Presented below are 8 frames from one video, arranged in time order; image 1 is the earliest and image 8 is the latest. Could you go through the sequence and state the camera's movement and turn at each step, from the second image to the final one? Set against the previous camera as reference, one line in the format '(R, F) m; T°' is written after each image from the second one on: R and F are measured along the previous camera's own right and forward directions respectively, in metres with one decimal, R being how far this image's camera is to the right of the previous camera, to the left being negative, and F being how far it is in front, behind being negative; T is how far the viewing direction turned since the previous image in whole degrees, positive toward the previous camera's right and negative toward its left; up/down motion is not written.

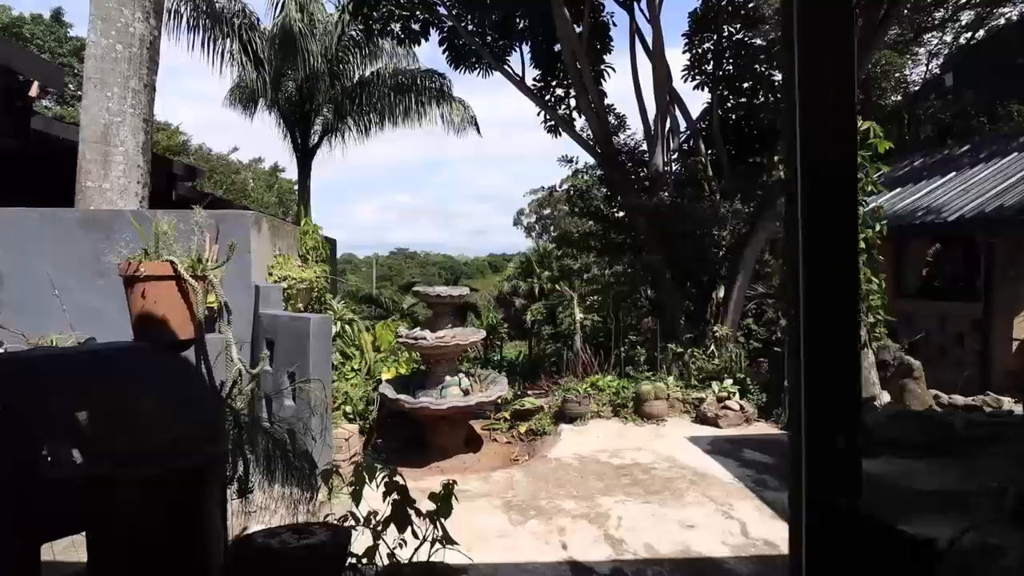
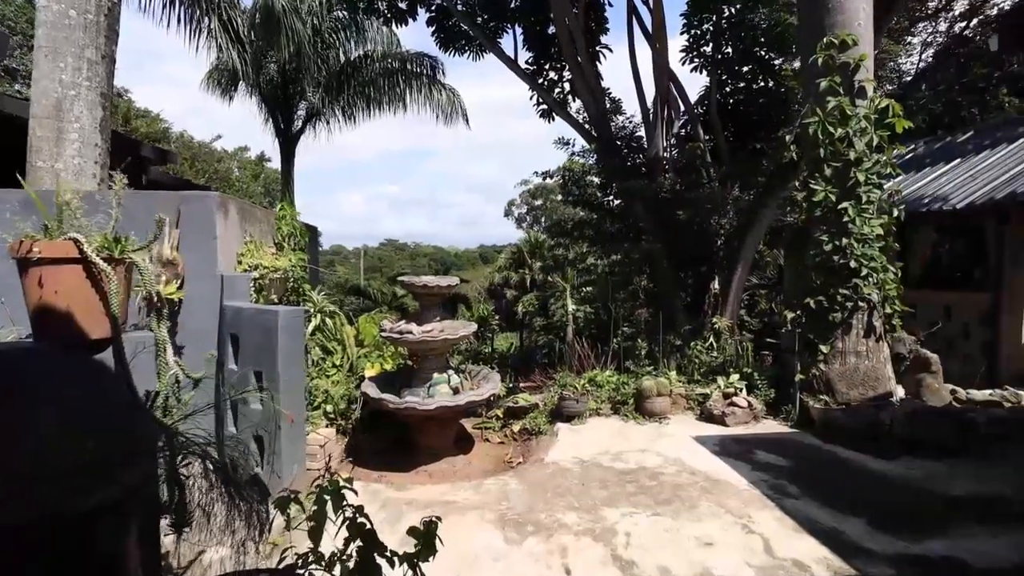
(0.0, +0.5) m; +1°
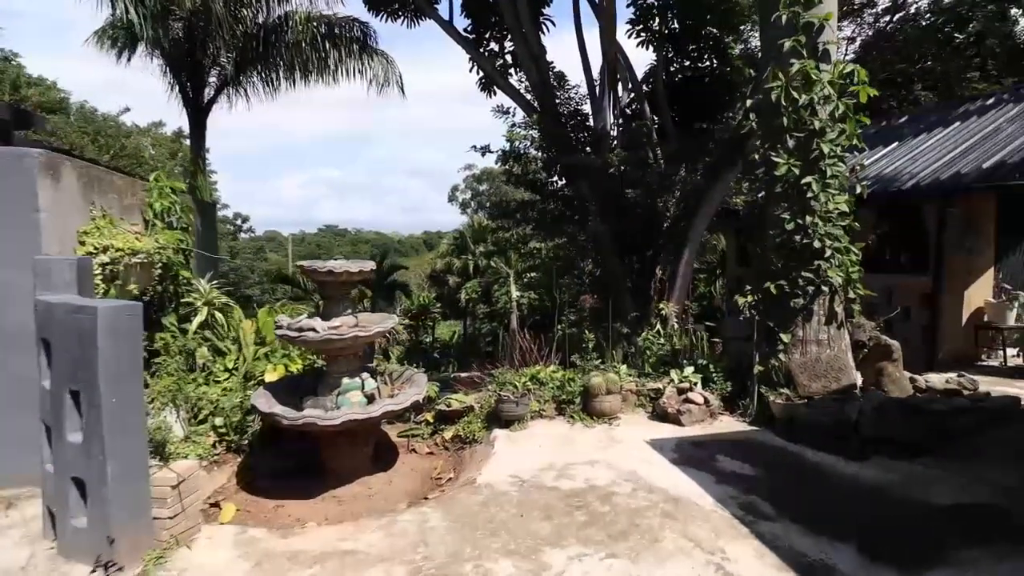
(+0.2, +0.9) m; +6°
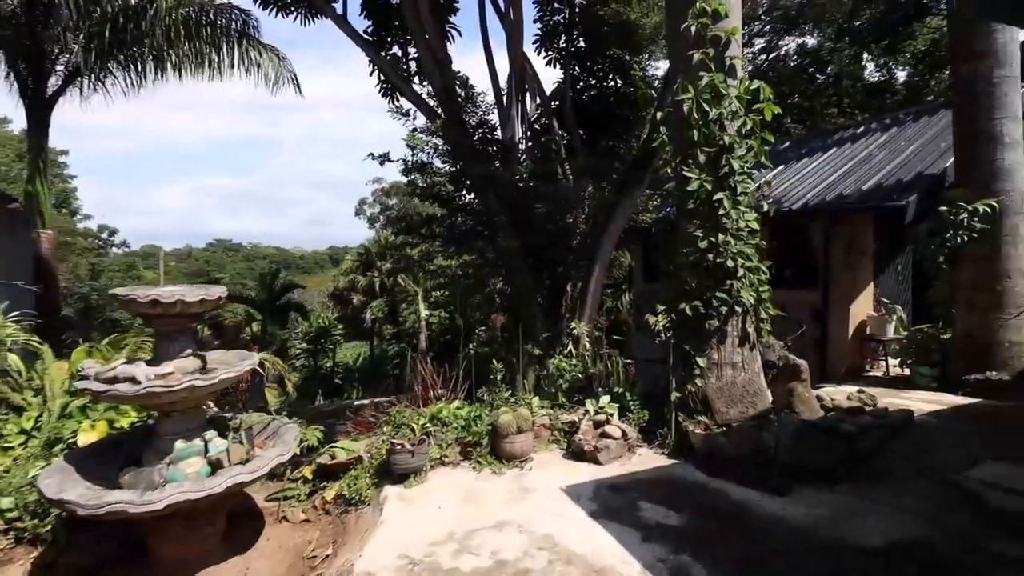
(+0.2, +0.7) m; +10°
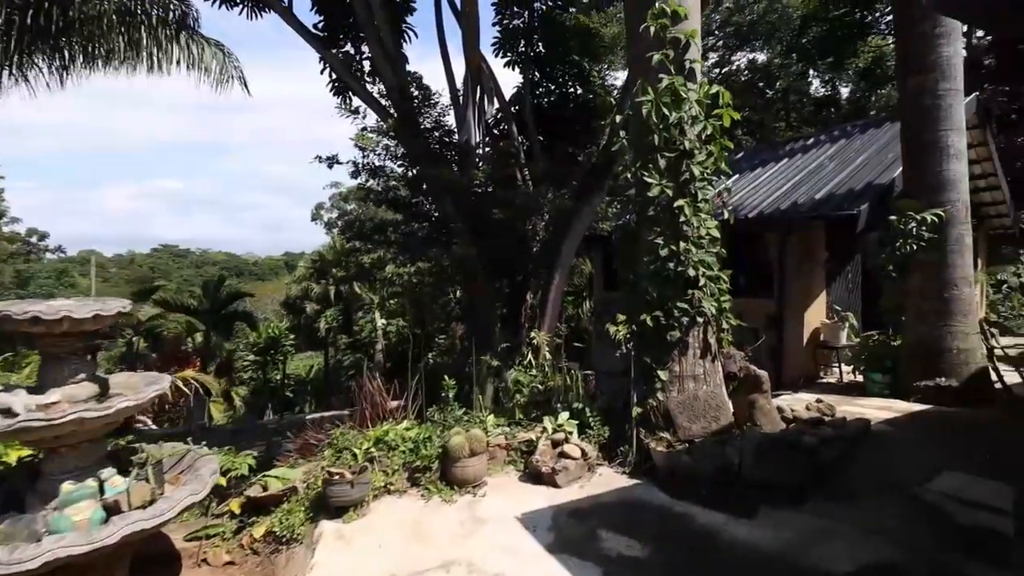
(+0.1, +0.3) m; +4°
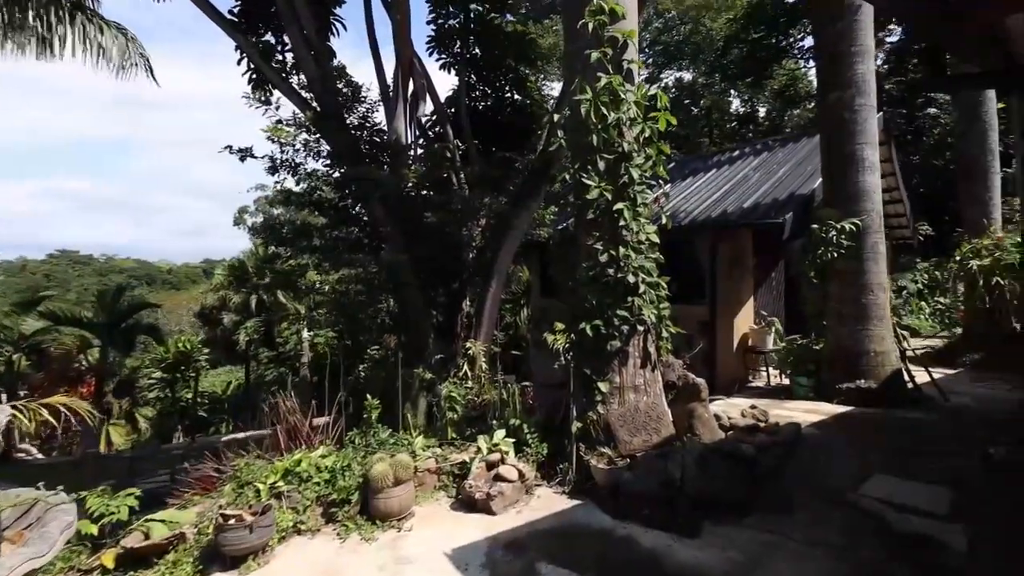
(+0.1, +0.4) m; +7°
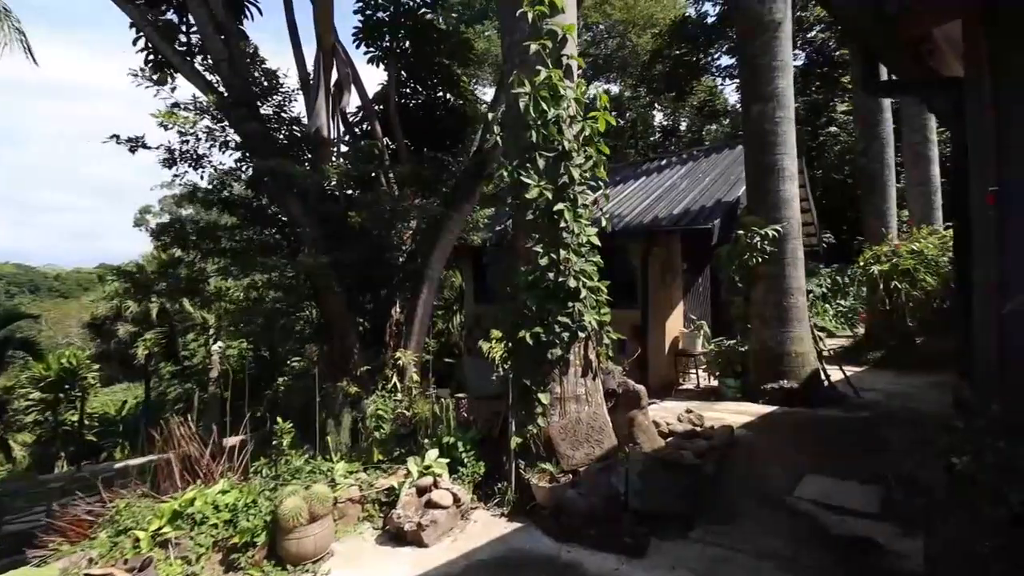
(0.0, +0.4) m; +8°
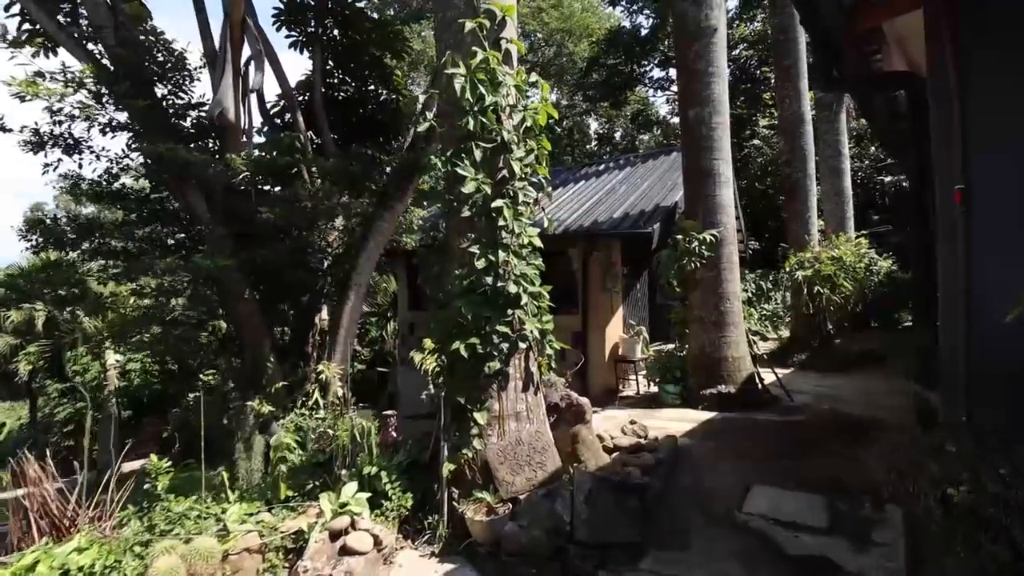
(0.0, +0.5) m; +7°
